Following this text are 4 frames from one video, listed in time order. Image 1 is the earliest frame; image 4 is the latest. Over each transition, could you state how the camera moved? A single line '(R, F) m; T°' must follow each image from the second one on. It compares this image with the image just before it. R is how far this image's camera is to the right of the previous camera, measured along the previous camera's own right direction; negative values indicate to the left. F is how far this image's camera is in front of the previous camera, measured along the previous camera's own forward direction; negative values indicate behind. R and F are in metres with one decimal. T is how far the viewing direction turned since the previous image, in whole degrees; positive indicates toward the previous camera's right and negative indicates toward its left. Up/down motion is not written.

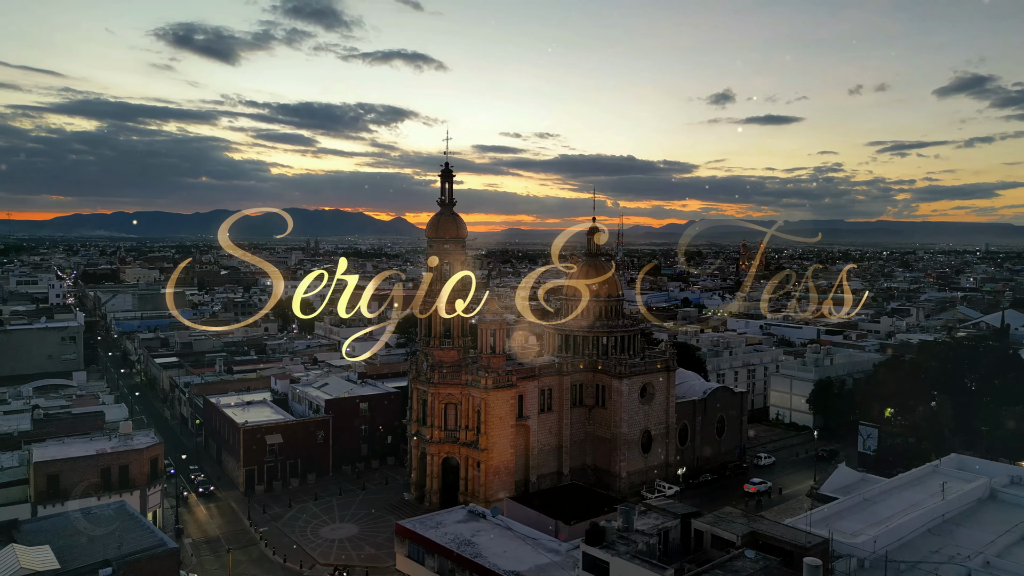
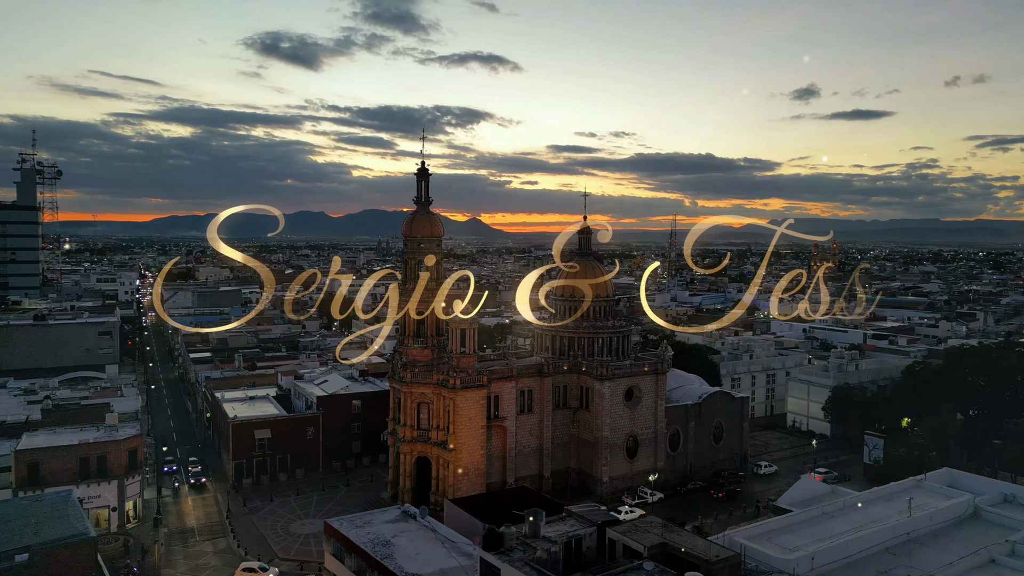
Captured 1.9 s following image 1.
(+5.3, +0.7) m; -6°
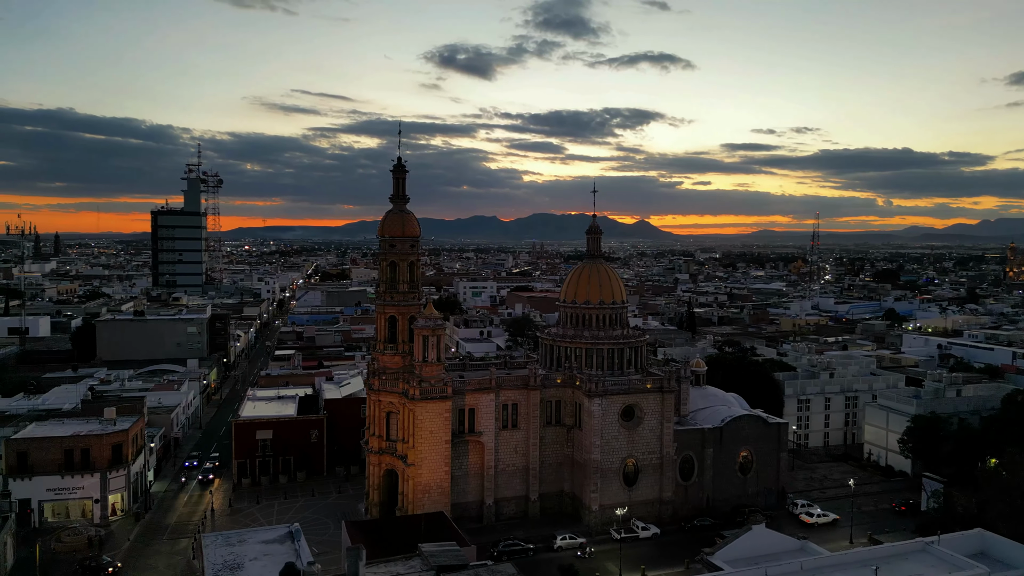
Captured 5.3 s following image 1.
(+9.4, +4.3) m; -13°
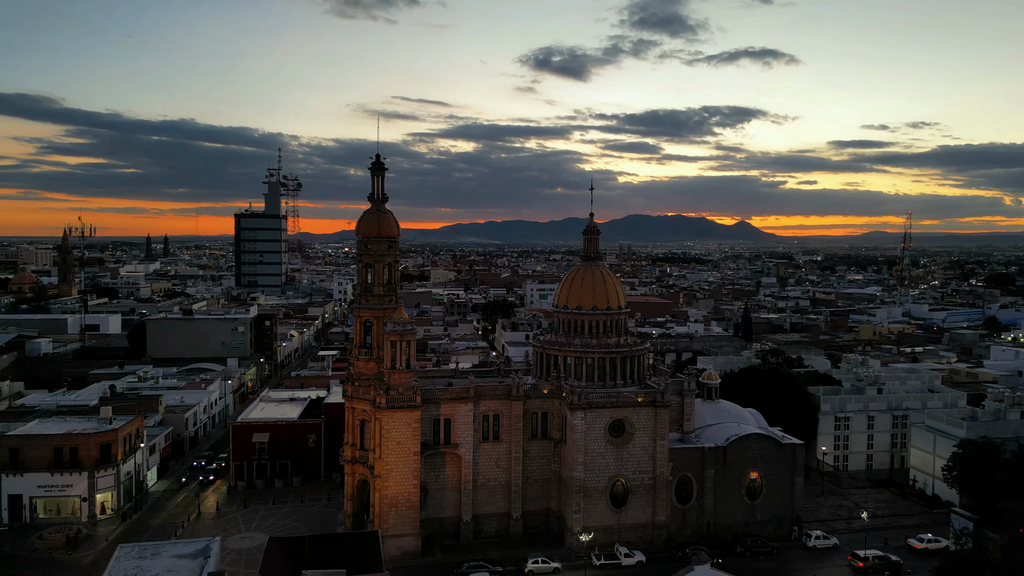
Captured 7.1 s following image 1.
(+5.5, +2.7) m; -7°
